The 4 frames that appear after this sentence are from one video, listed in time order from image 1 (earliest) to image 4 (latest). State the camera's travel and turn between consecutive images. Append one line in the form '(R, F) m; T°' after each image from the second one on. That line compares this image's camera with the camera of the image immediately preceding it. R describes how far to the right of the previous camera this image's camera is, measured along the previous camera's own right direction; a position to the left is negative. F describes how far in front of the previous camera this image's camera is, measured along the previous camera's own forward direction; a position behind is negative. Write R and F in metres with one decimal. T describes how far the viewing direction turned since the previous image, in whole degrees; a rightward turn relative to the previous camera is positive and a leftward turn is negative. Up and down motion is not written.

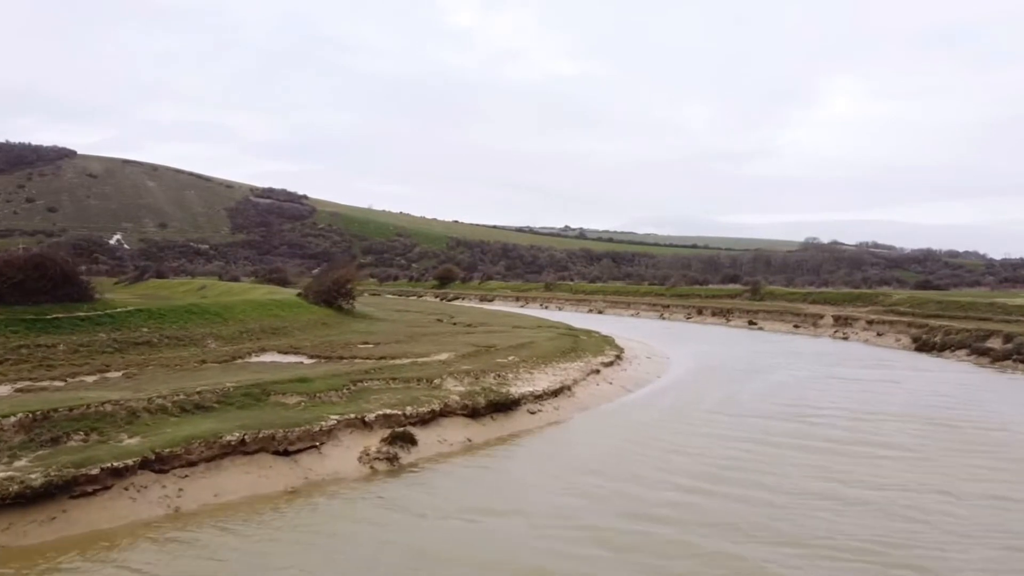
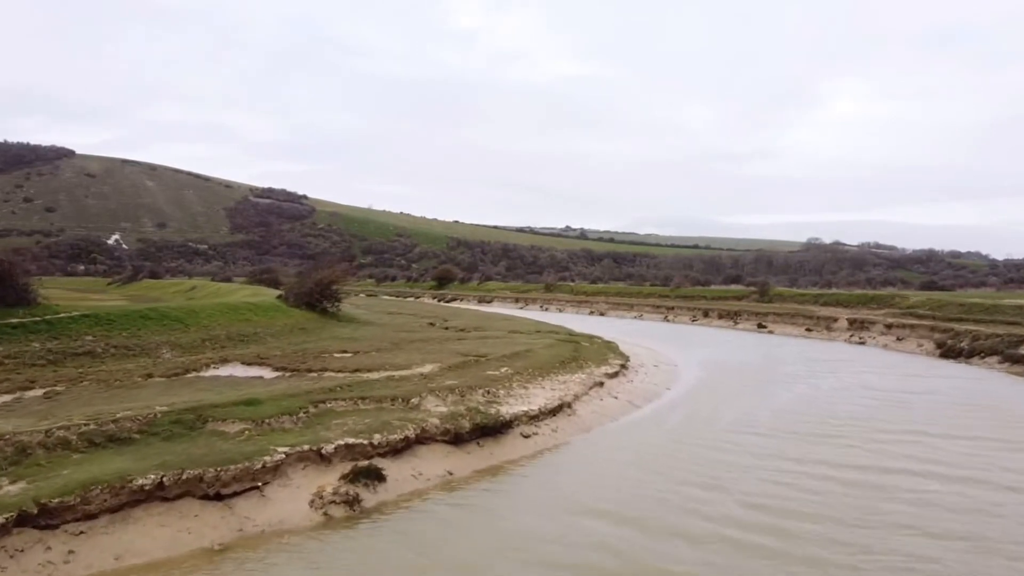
(+0.3, +2.9) m; 0°
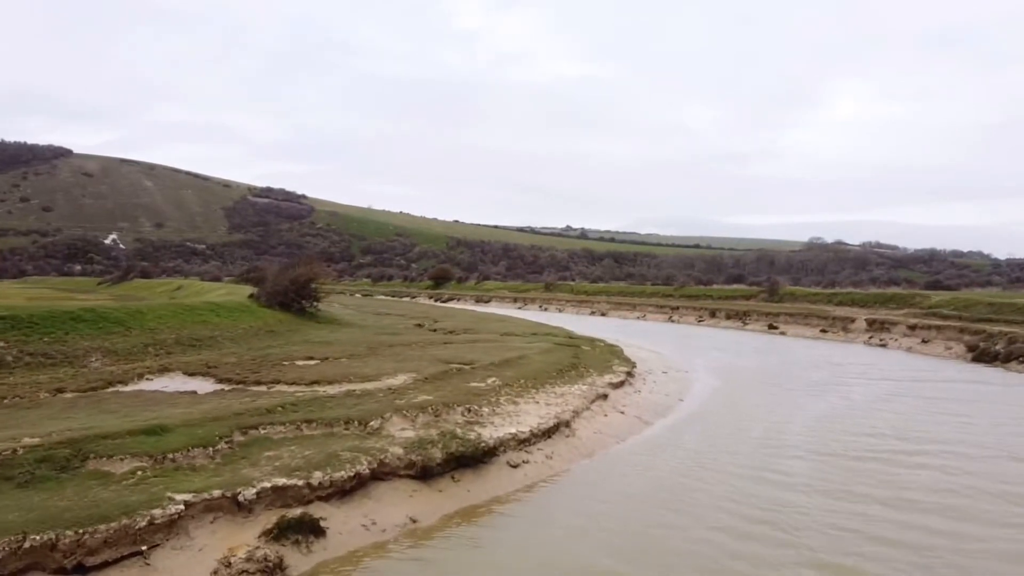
(+0.3, +3.4) m; 0°
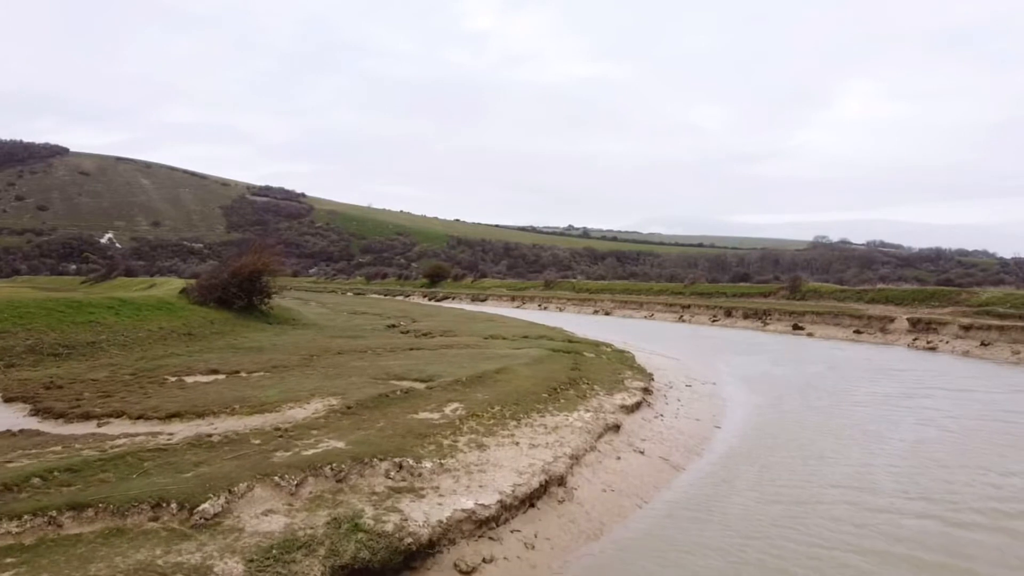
(+0.6, +6.2) m; 0°
